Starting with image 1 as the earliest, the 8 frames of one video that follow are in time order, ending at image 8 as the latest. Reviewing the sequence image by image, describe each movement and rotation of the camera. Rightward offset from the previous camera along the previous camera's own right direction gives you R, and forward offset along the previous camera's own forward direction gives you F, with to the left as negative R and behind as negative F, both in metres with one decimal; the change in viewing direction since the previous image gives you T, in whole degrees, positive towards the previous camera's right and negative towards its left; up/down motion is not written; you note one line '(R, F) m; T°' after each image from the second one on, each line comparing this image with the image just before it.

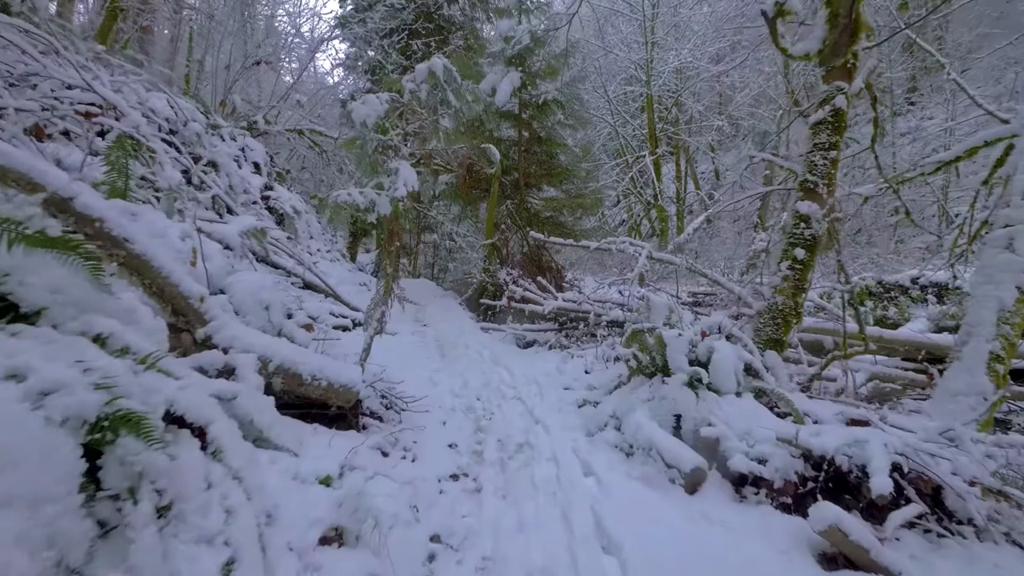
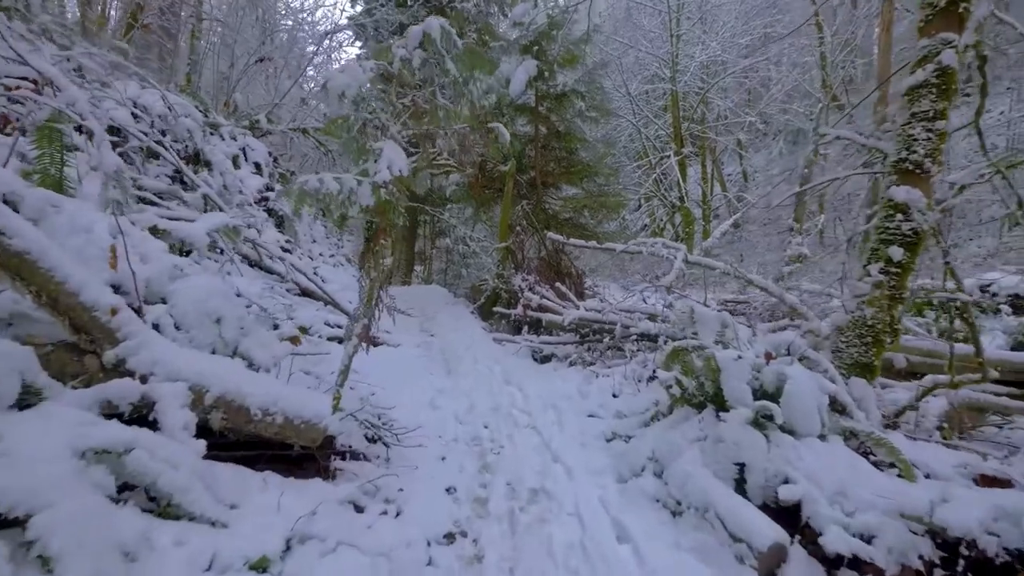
(0.0, +0.8) m; -2°
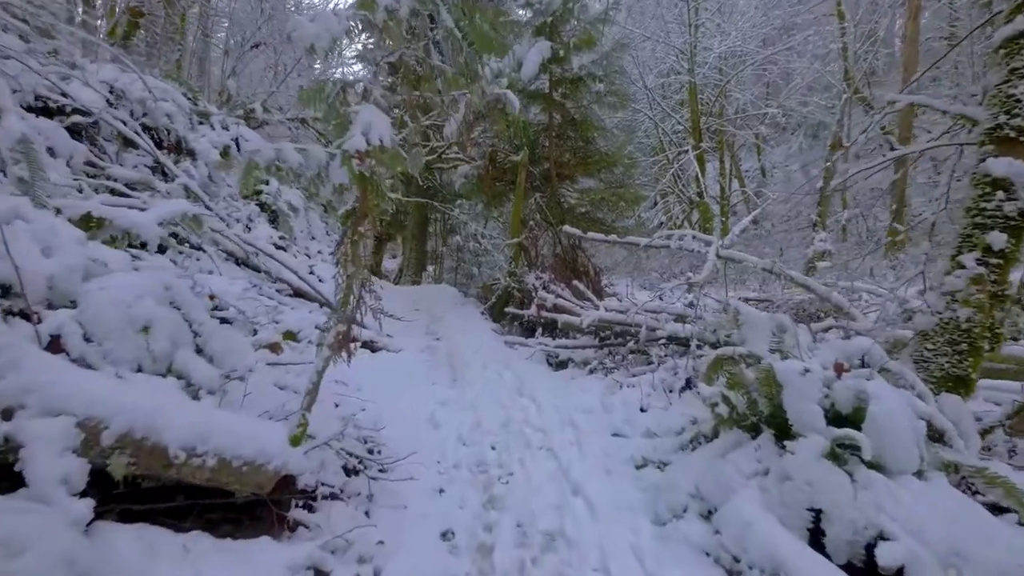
(0.0, +0.7) m; -2°
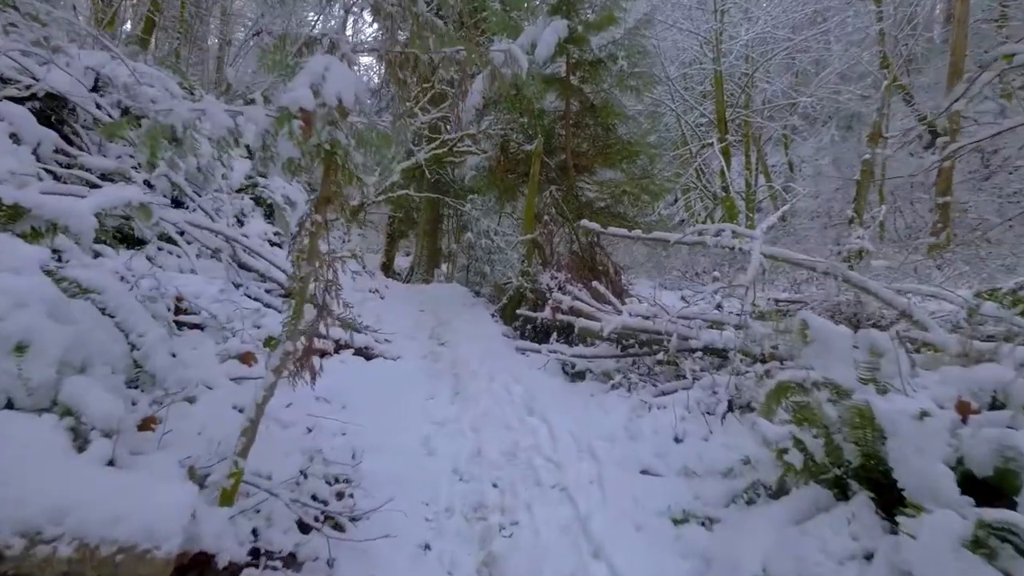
(+0.1, +0.7) m; -2°
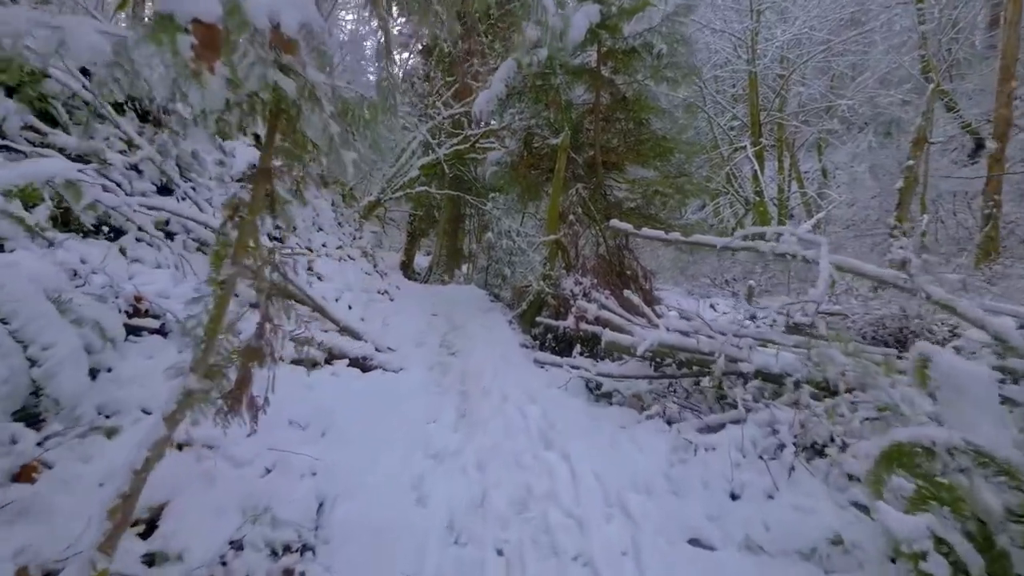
(0.0, +0.7) m; -3°
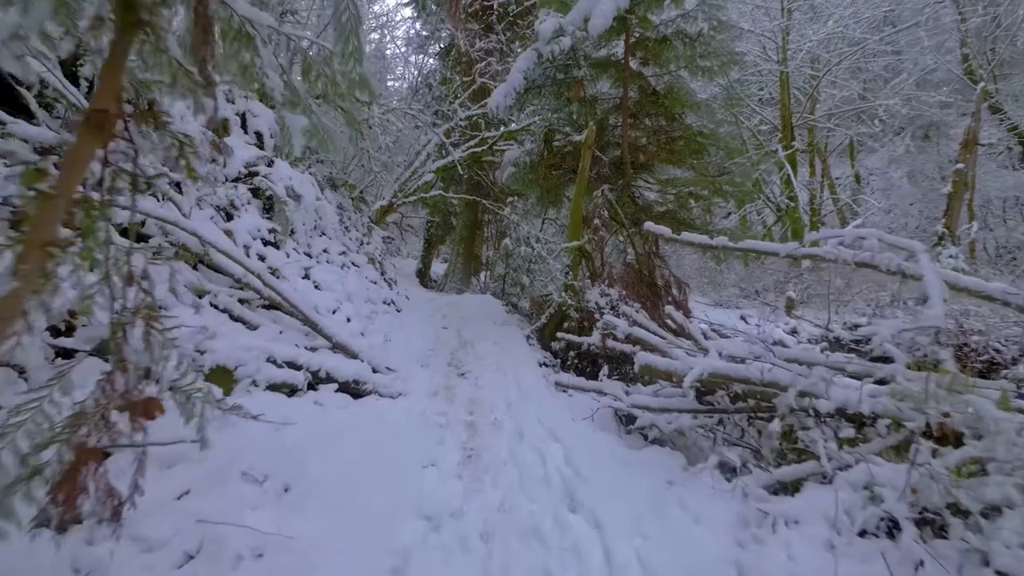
(0.0, +0.7) m; -2°
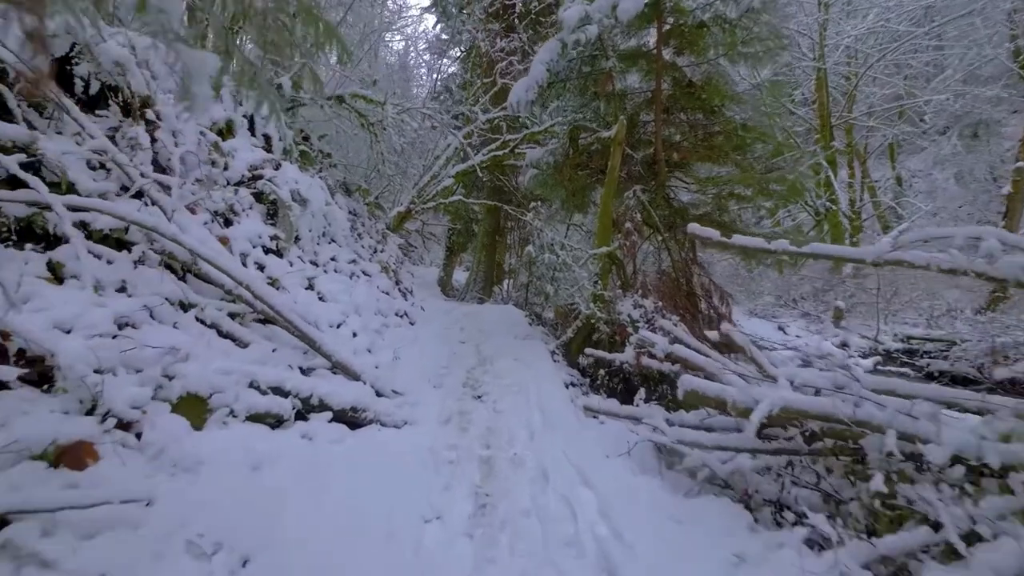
(0.0, +0.6) m; -3°
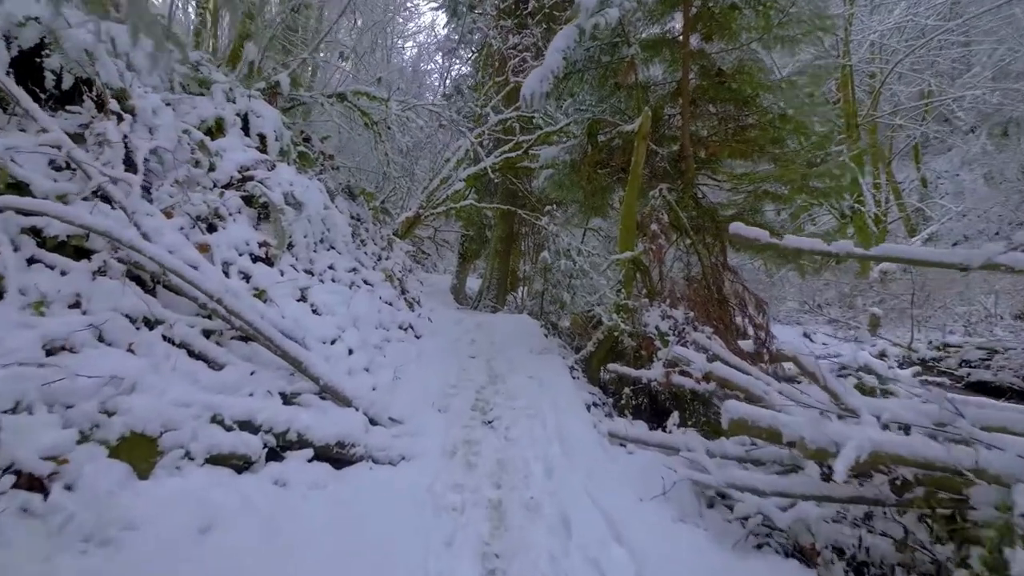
(0.0, +0.6) m; -2°
